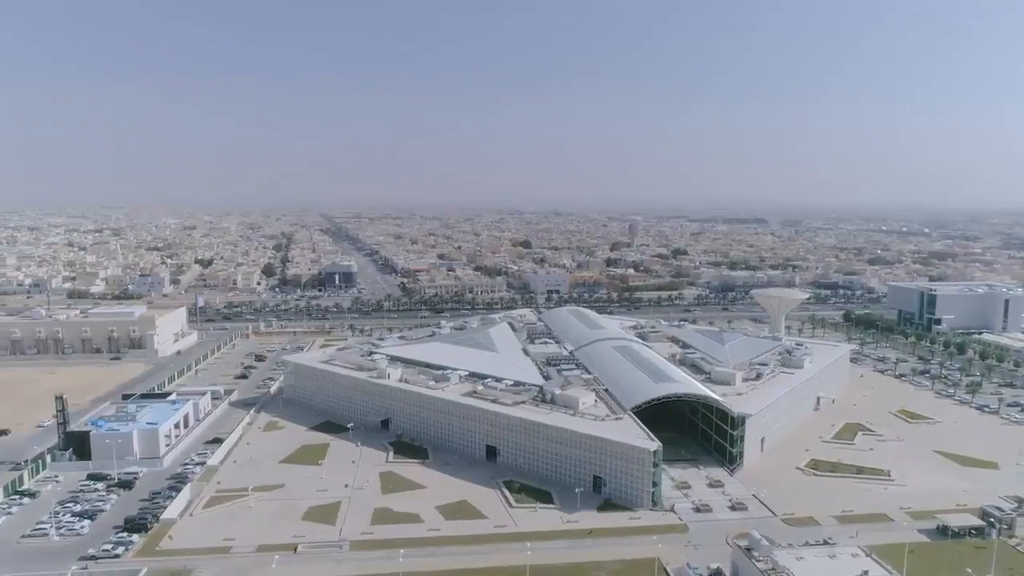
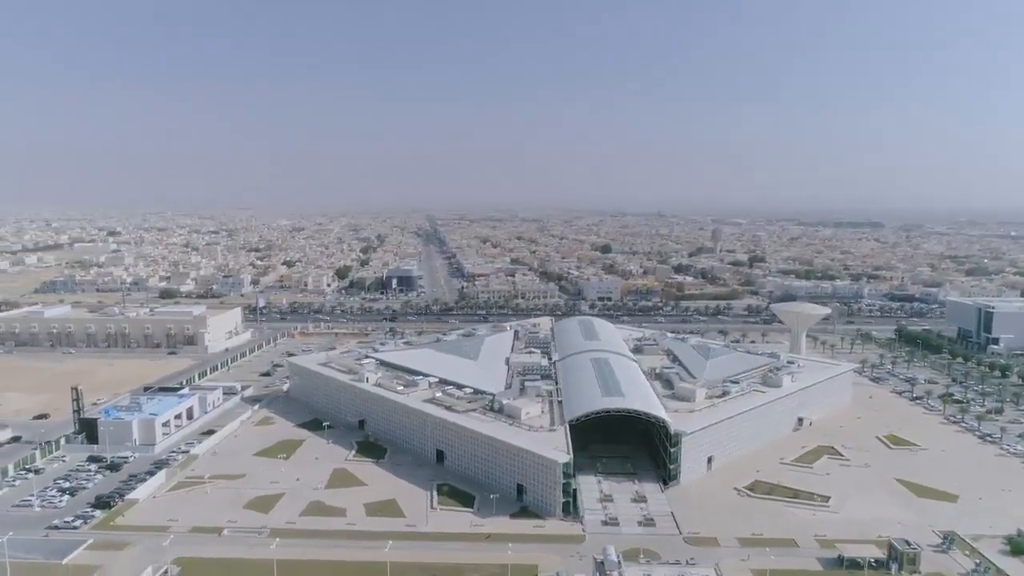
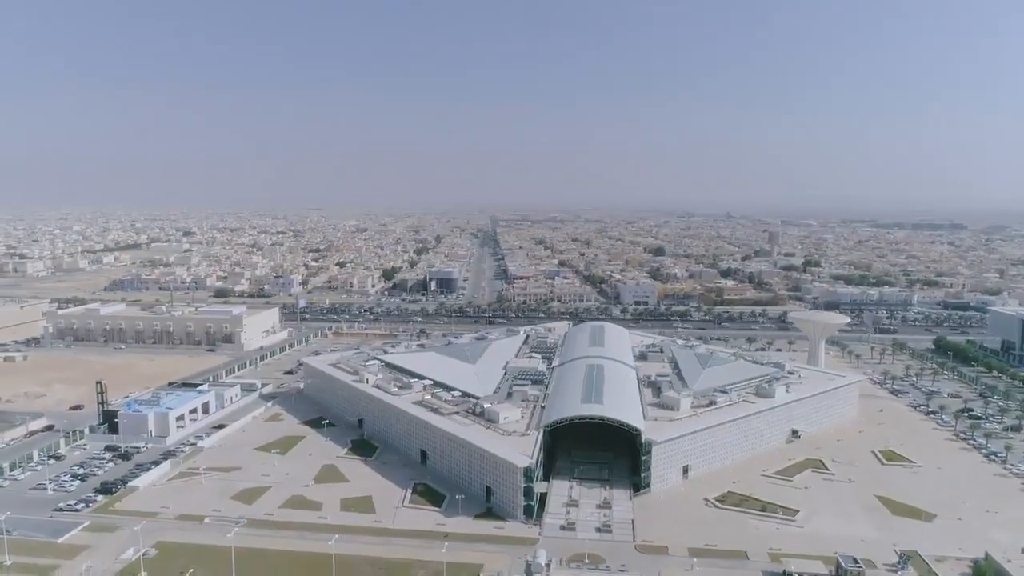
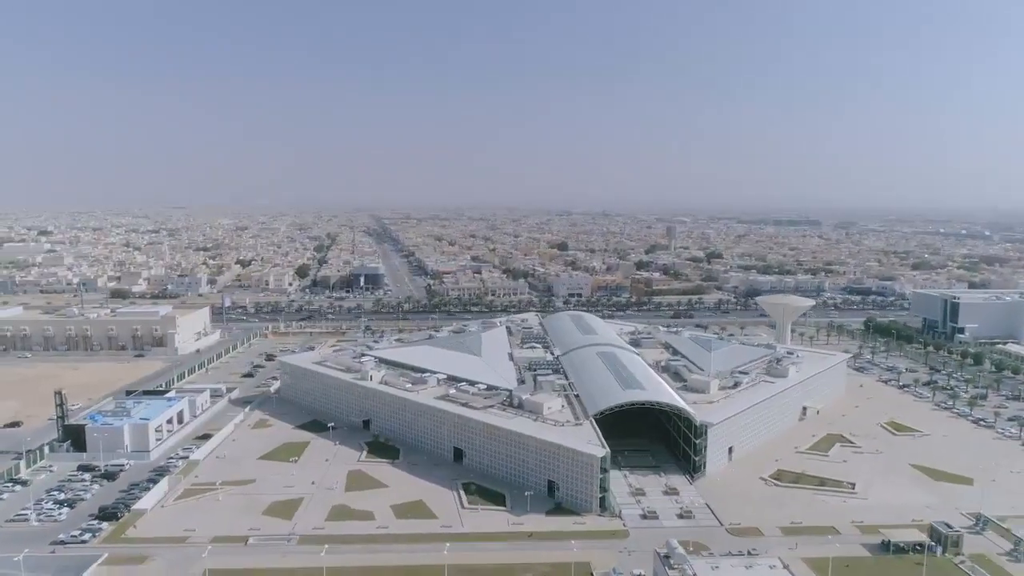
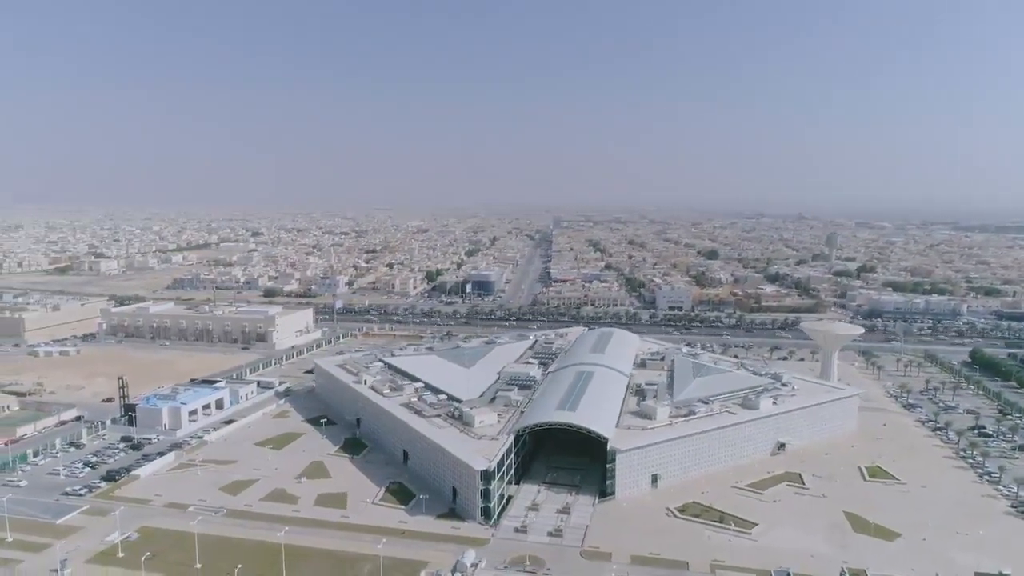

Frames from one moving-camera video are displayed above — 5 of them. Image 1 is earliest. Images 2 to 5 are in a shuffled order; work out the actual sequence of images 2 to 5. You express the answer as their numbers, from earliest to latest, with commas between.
4, 2, 3, 5
